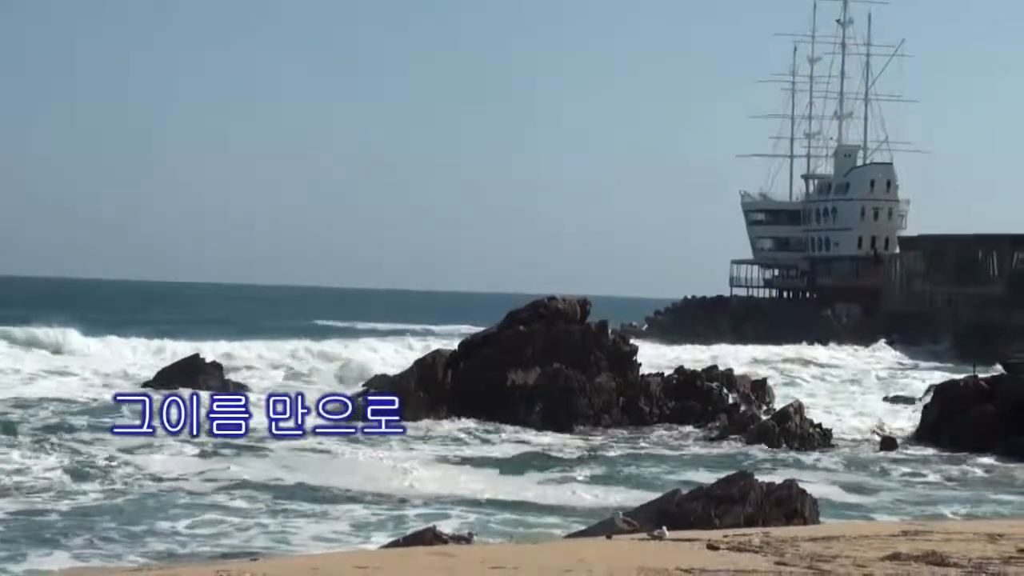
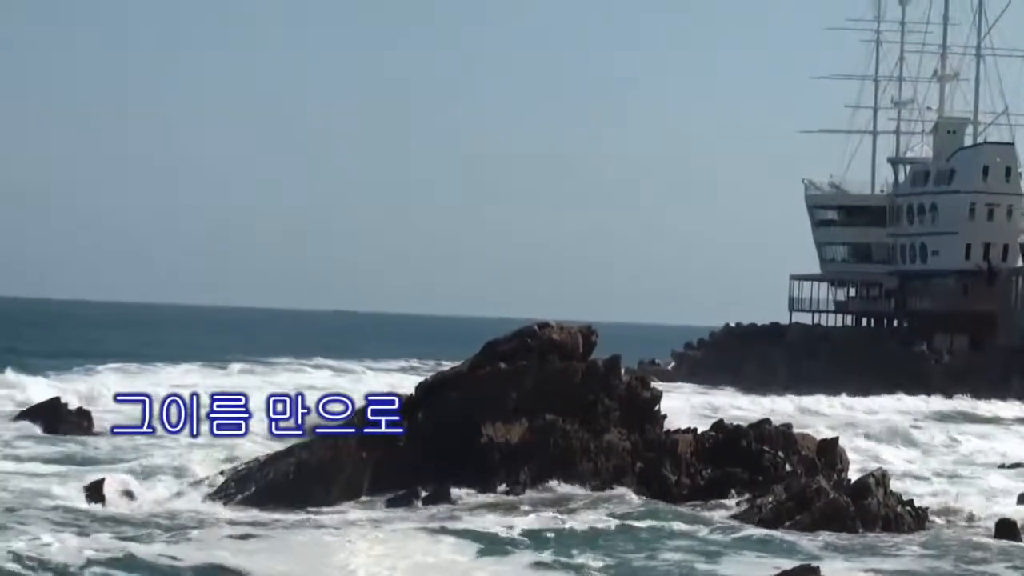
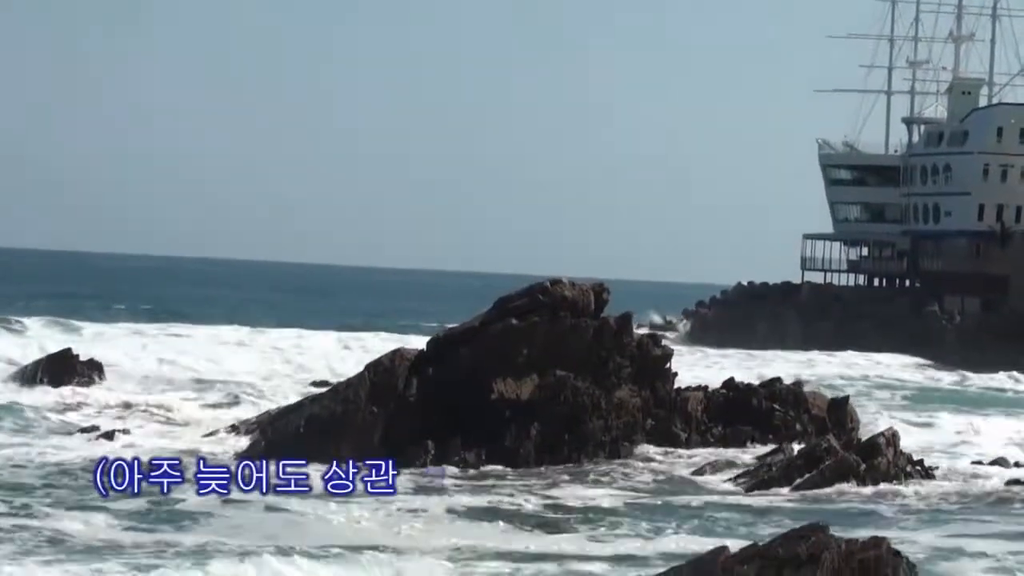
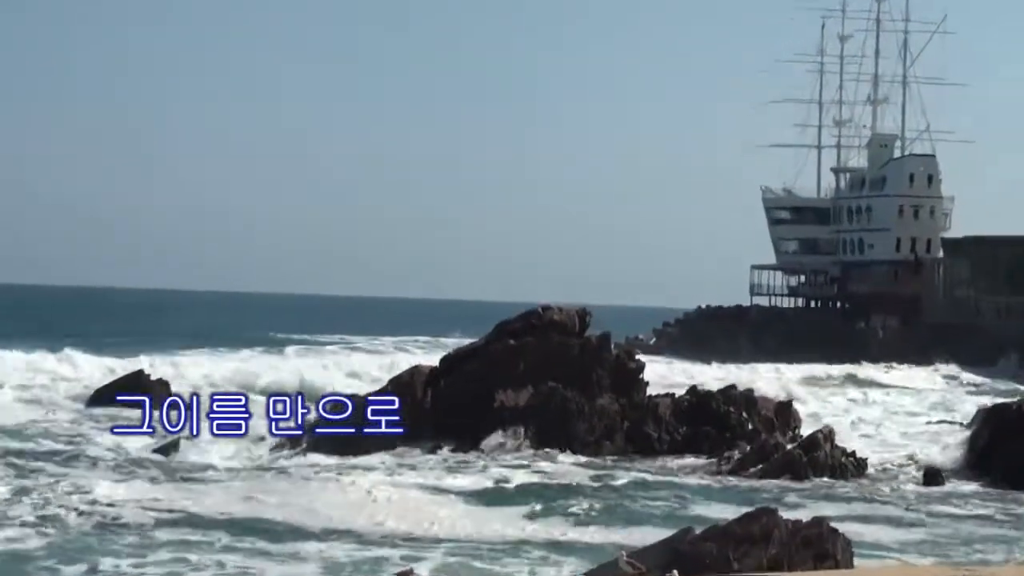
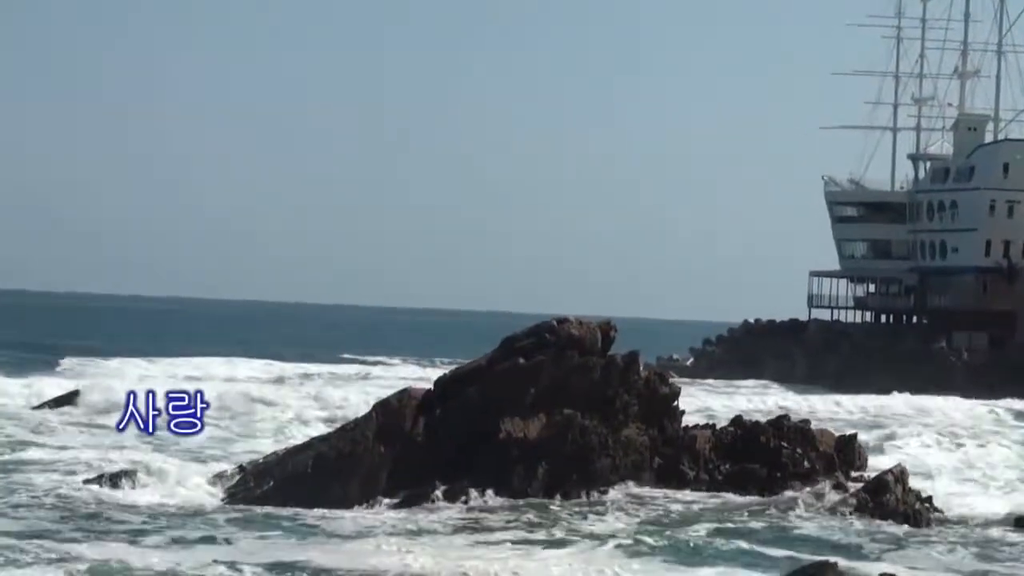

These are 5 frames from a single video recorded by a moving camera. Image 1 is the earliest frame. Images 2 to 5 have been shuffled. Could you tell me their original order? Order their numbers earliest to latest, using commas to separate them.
4, 2, 5, 3
